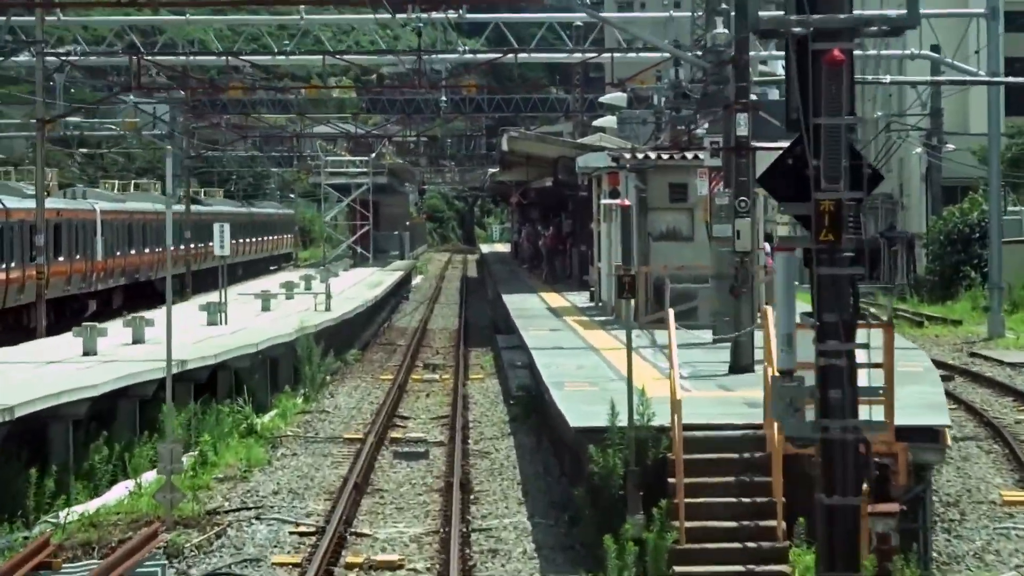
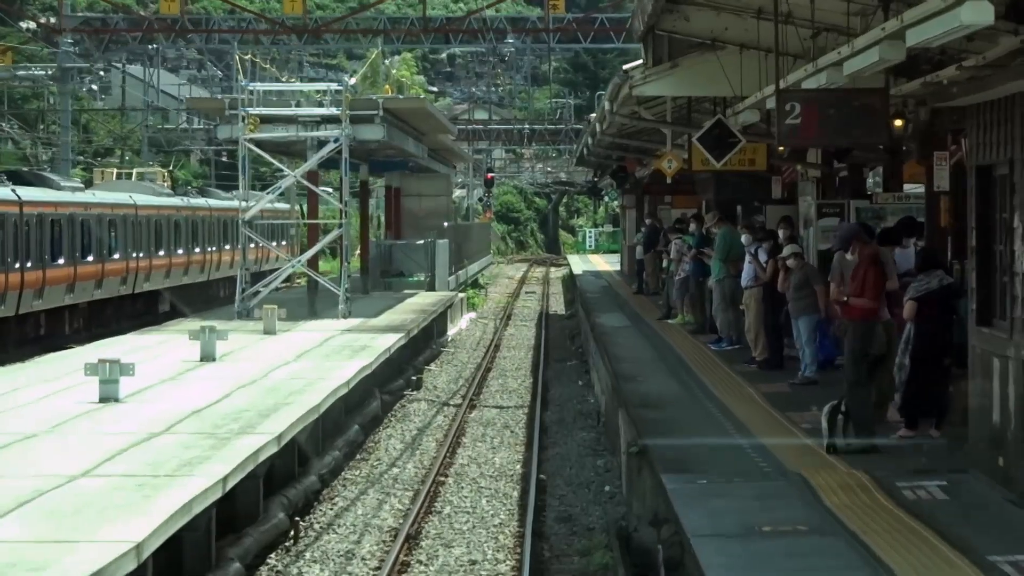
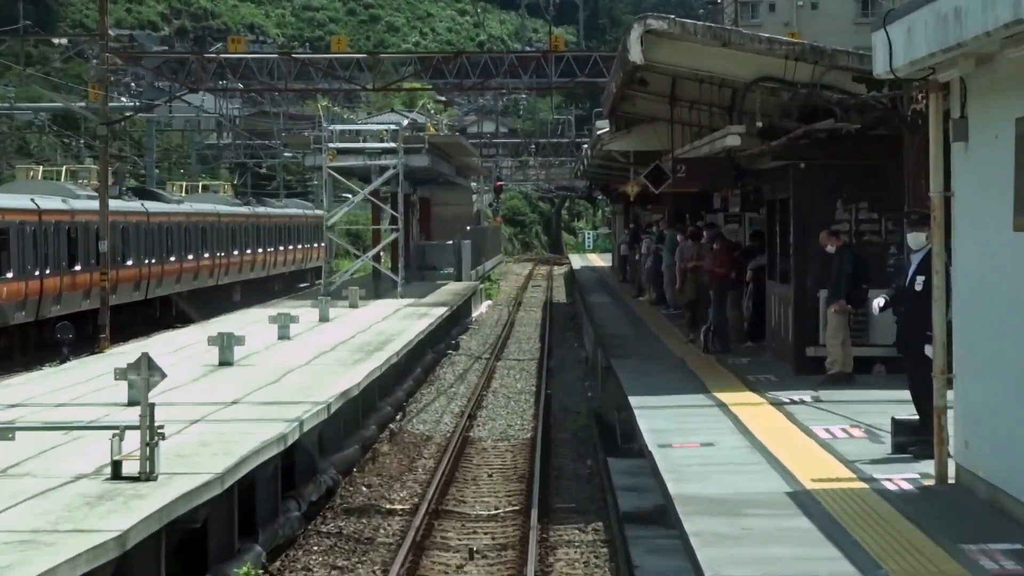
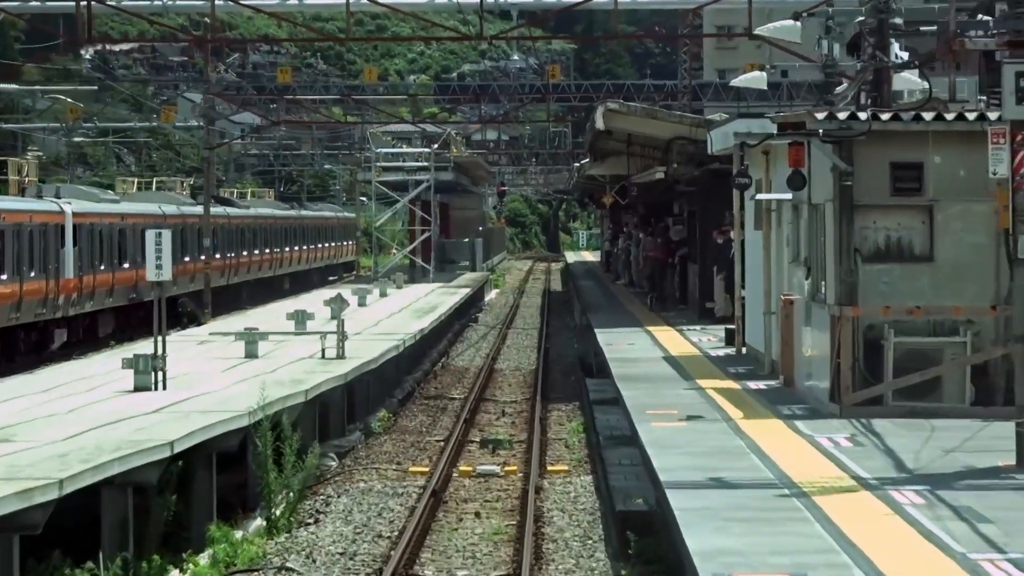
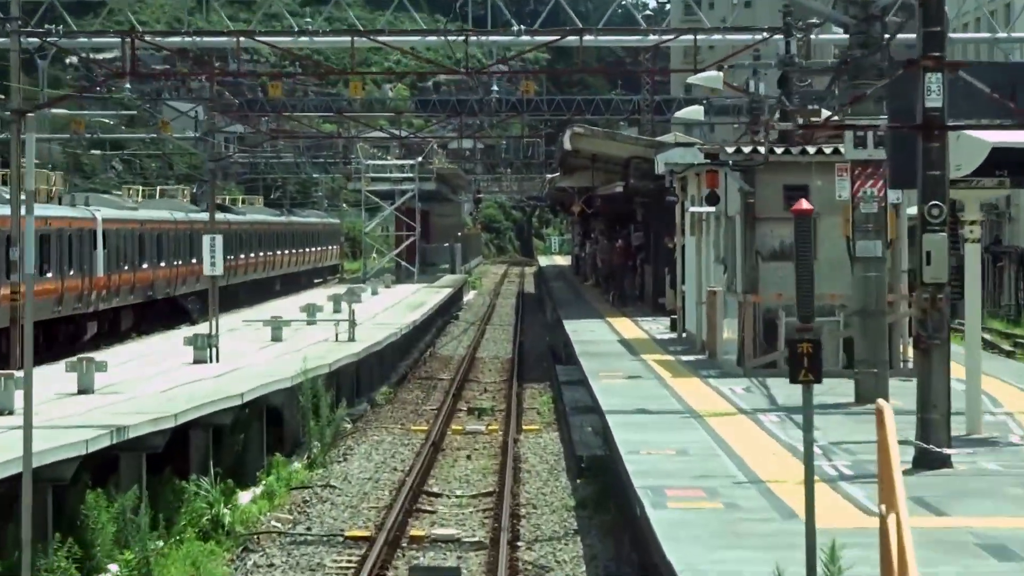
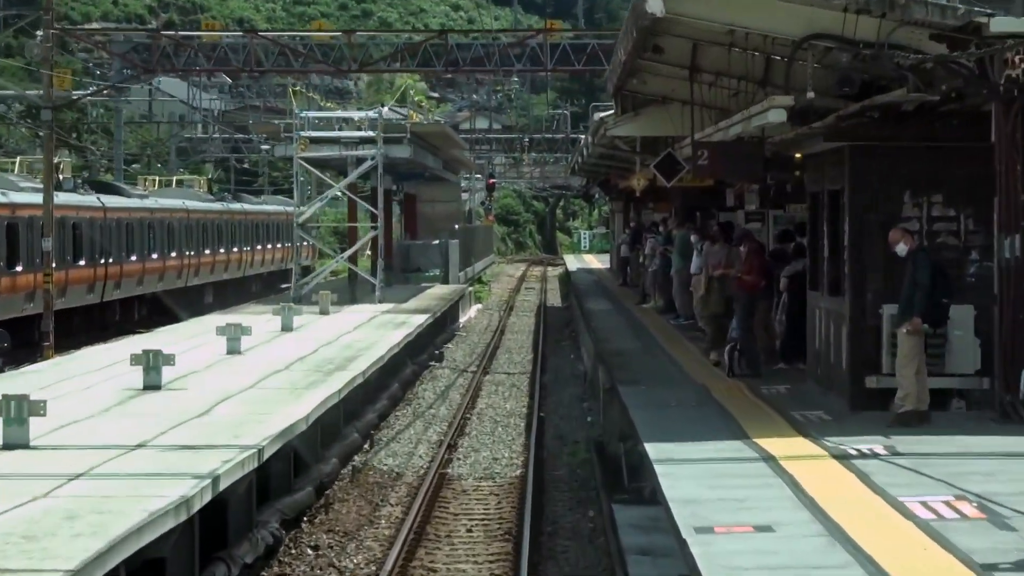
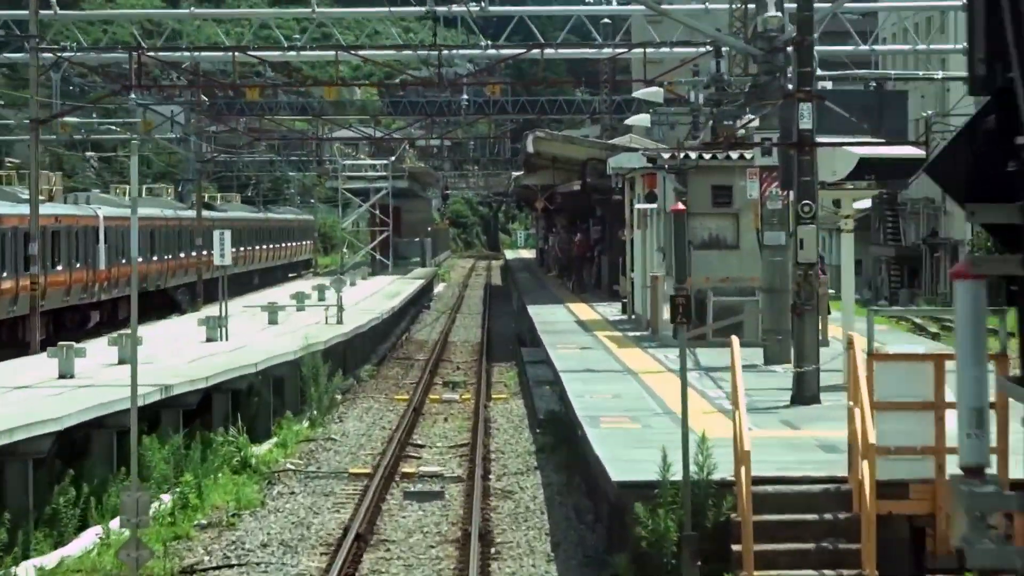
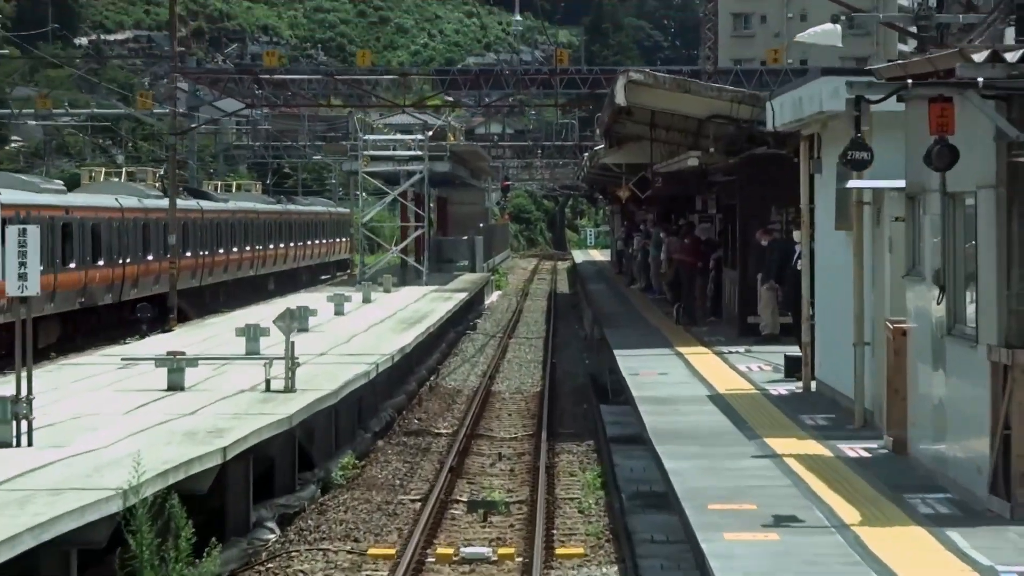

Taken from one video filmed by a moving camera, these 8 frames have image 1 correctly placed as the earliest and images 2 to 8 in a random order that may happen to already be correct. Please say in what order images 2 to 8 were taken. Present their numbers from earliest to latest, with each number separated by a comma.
7, 5, 4, 8, 3, 6, 2
